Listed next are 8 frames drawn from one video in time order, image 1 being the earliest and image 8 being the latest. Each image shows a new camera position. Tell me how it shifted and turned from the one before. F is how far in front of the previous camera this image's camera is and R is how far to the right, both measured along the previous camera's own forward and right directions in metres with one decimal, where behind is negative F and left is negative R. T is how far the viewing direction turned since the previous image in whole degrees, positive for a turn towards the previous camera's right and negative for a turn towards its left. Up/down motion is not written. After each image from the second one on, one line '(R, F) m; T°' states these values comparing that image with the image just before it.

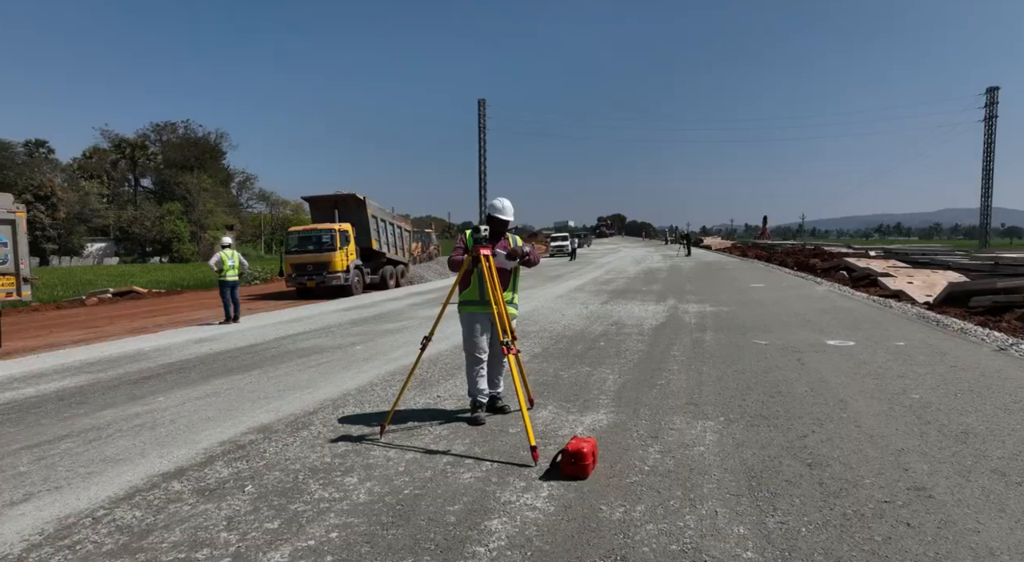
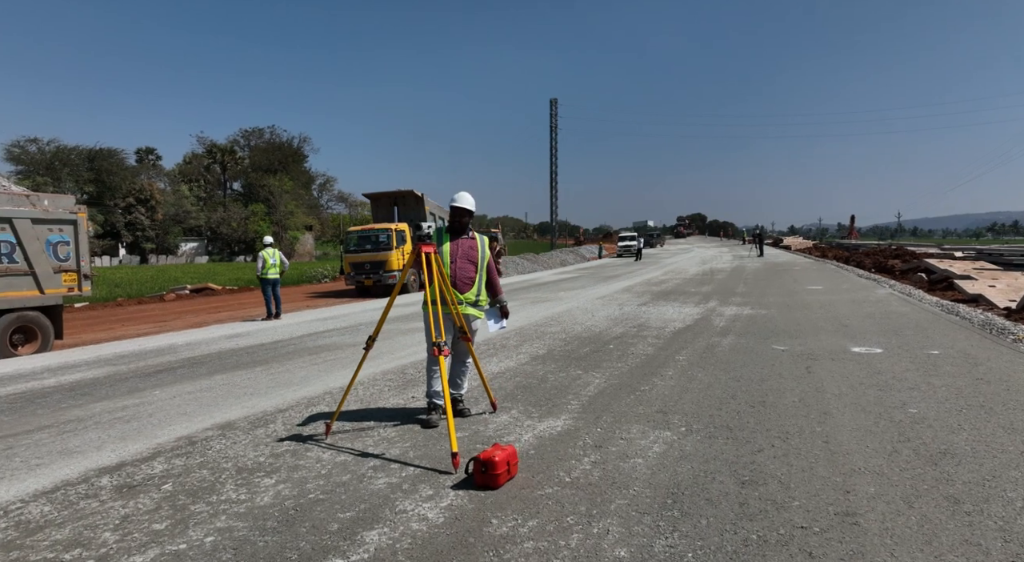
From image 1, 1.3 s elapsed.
(+0.8, +0.2) m; -5°
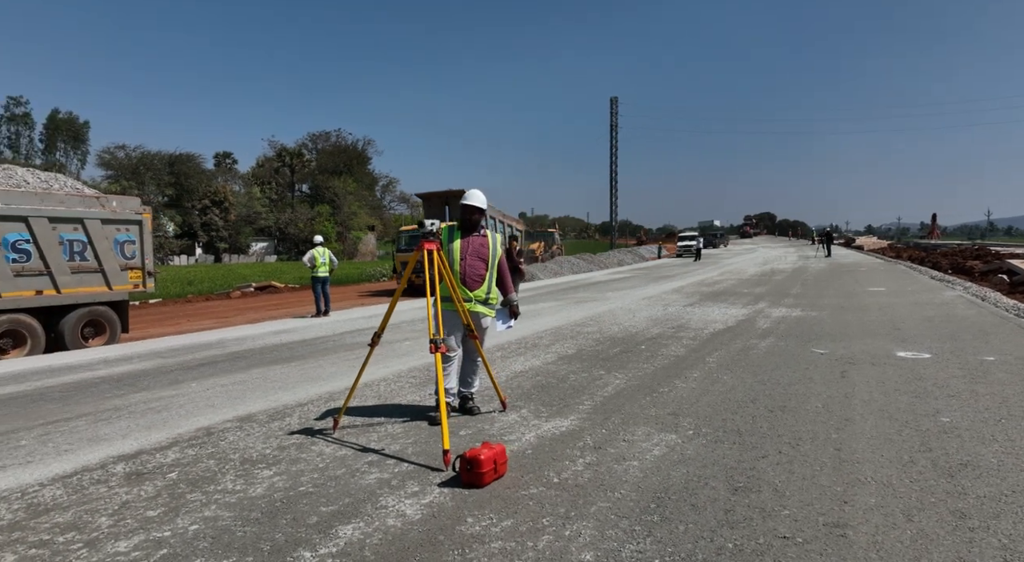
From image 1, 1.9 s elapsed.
(+0.3, 0.0) m; -5°
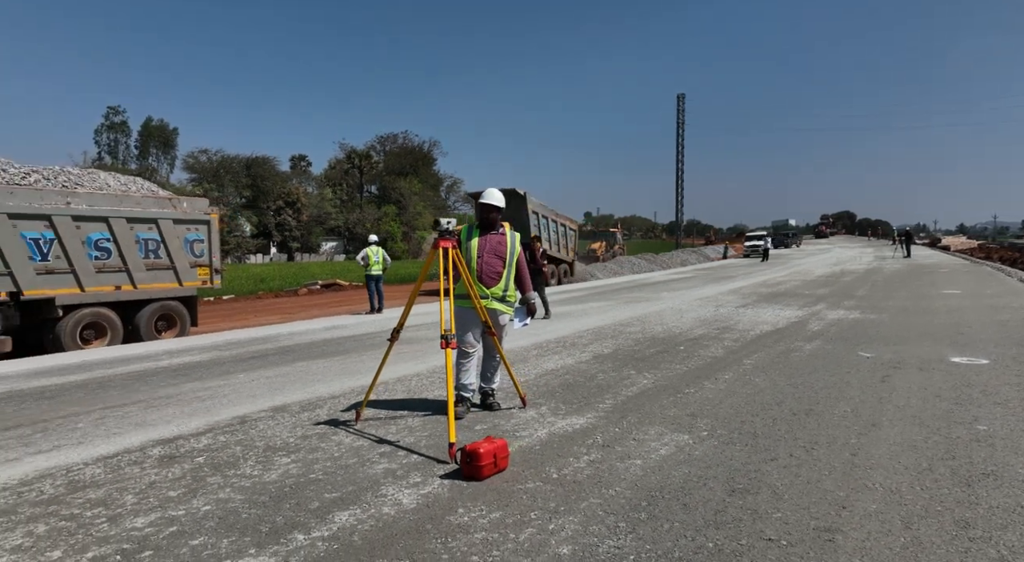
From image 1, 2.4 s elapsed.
(+0.3, -0.1) m; -5°
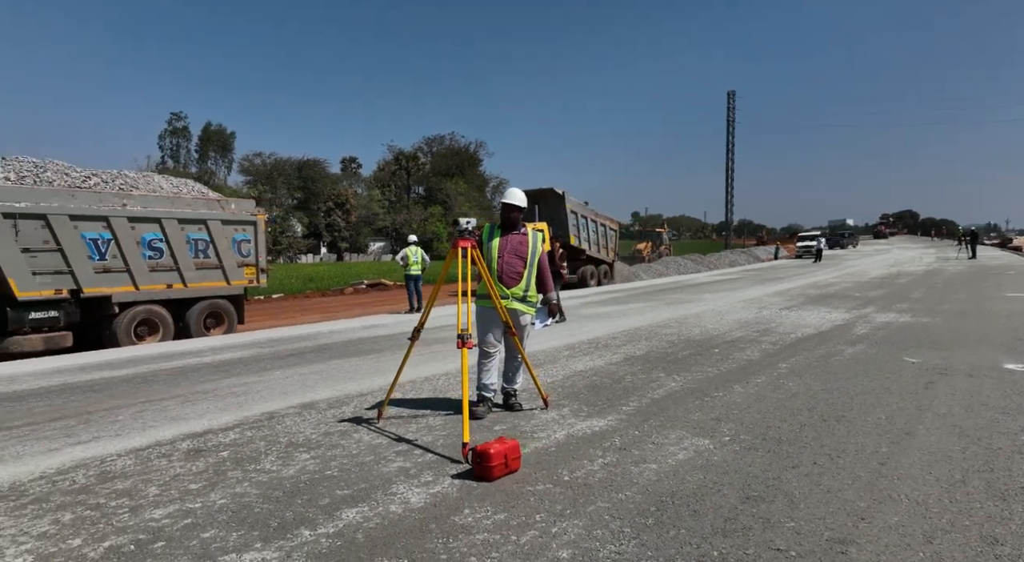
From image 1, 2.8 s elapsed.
(+0.2, 0.0) m; -4°
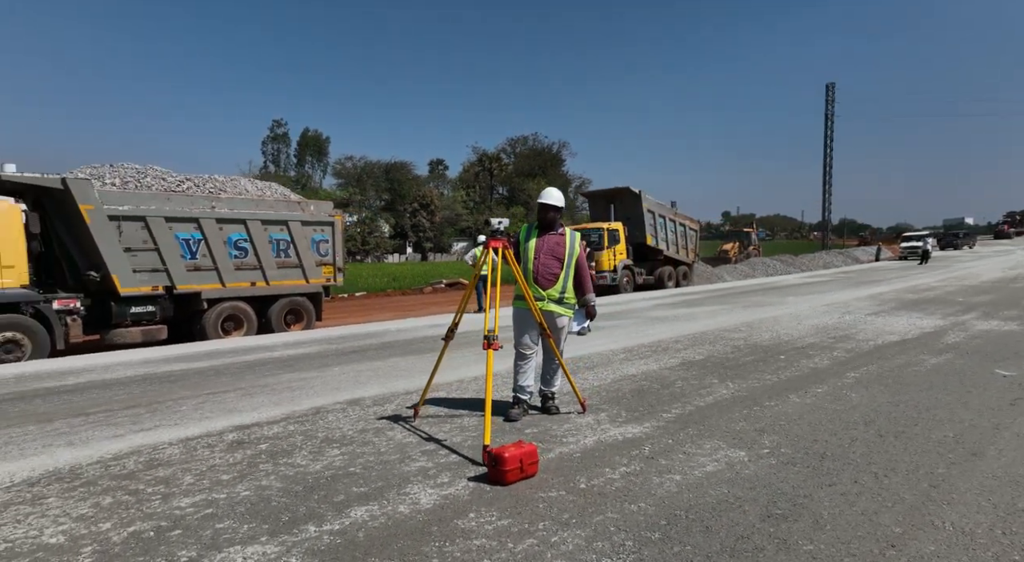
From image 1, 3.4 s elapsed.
(+0.3, +0.1) m; -7°
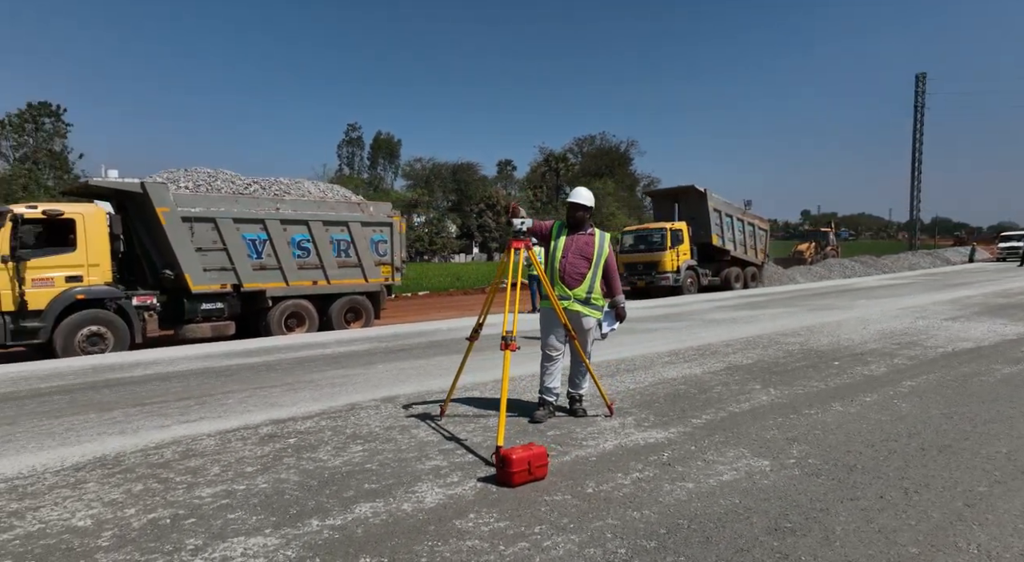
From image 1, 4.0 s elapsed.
(+0.3, 0.0) m; -6°
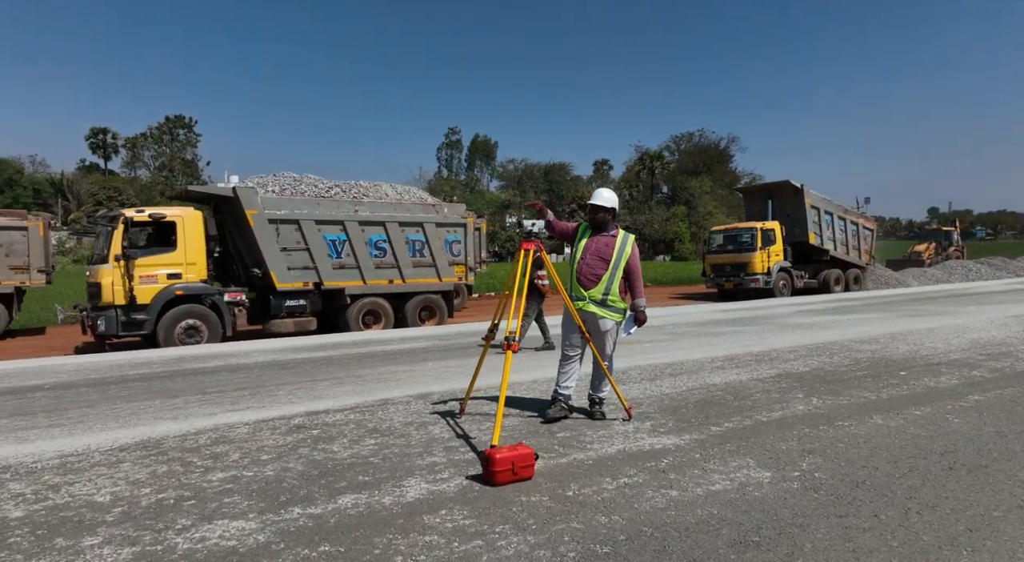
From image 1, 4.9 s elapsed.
(+0.5, 0.0) m; -8°
